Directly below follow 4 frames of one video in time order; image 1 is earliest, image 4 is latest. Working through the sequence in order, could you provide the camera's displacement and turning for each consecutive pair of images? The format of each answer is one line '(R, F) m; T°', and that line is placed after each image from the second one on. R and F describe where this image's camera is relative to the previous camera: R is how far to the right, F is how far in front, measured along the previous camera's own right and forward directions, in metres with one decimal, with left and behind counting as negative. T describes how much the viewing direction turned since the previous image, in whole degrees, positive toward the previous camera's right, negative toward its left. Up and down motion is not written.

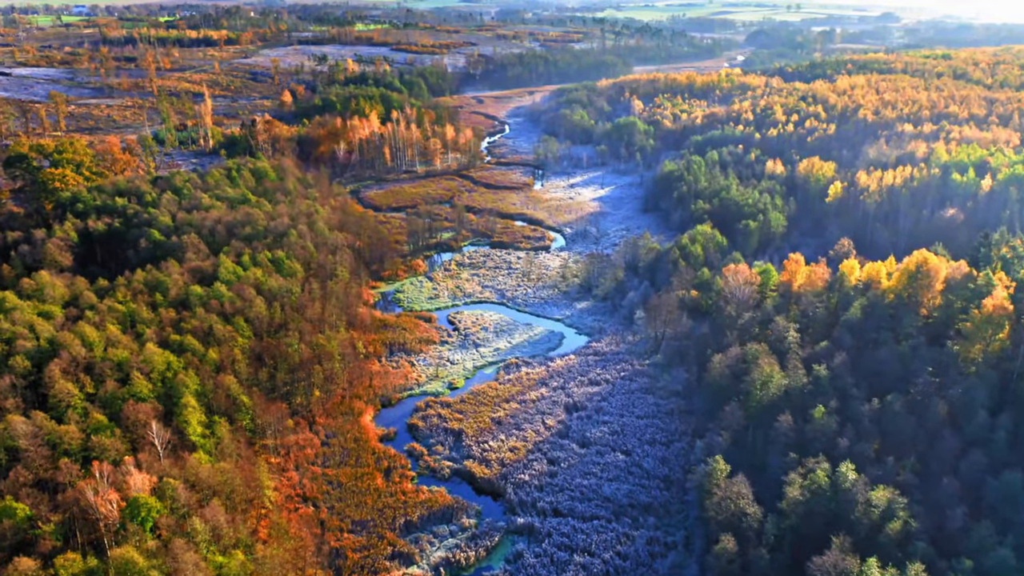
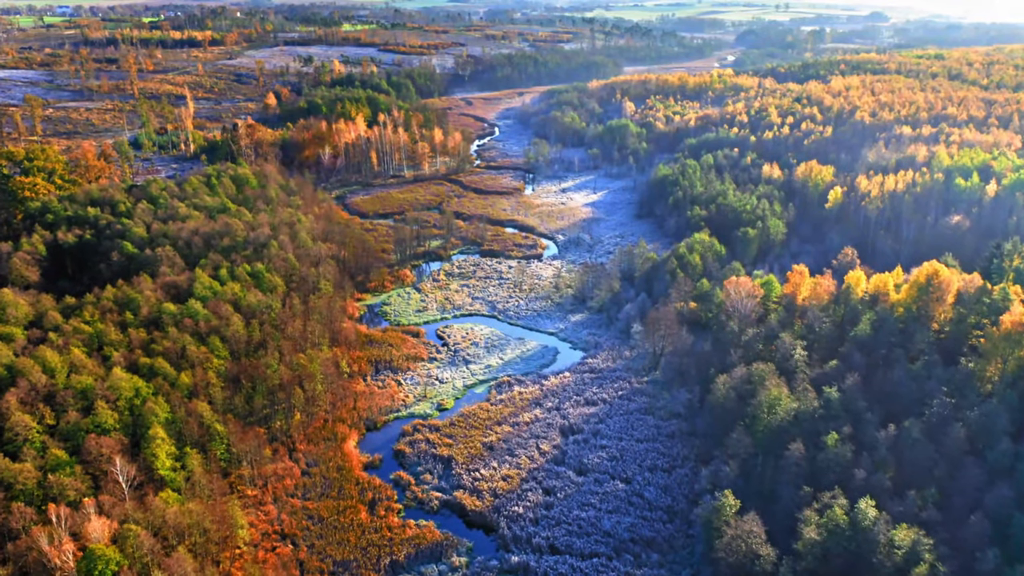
(0.0, +1.9) m; +1°
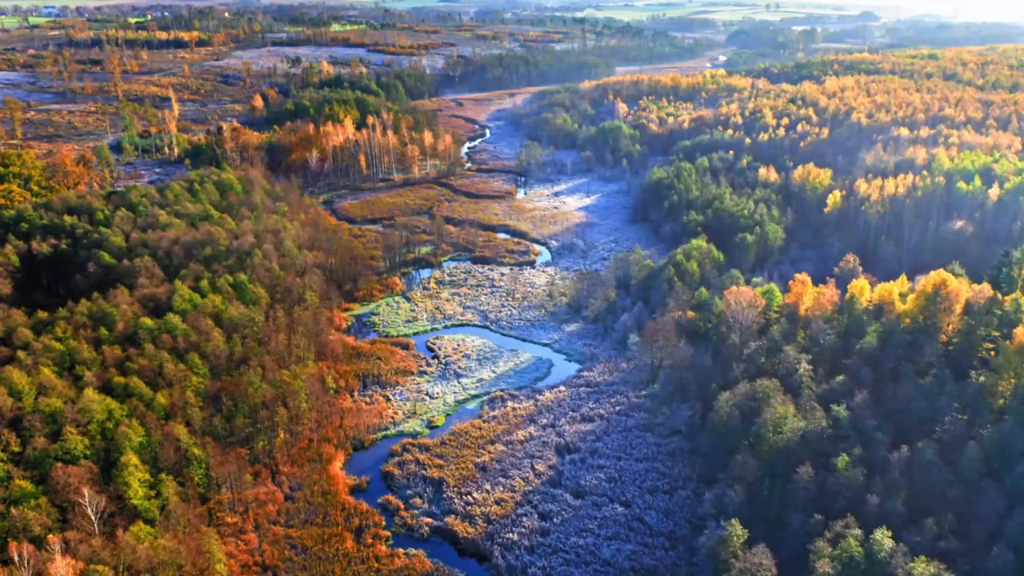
(0.0, +1.4) m; +1°
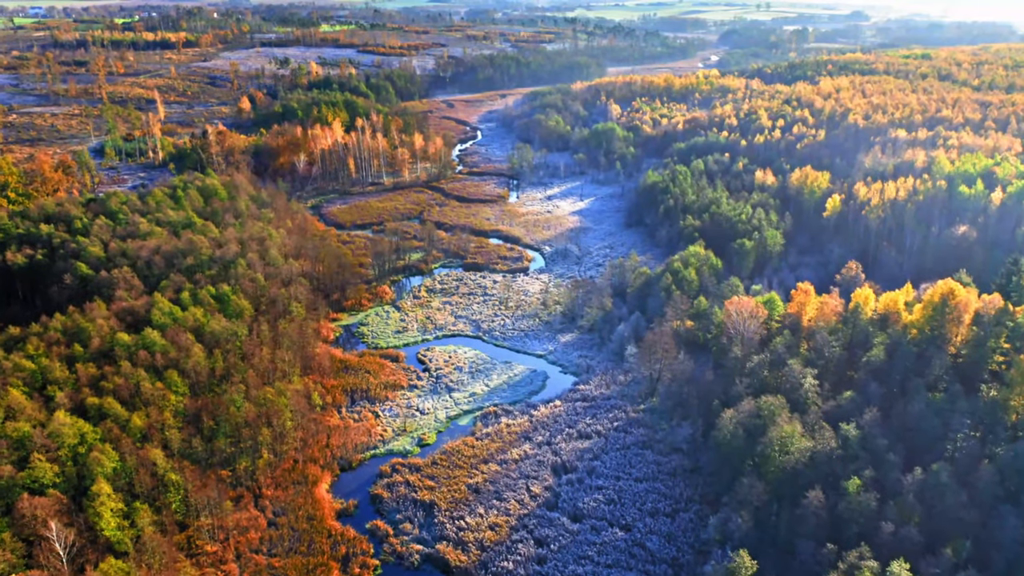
(0.0, +1.3) m; +1°
